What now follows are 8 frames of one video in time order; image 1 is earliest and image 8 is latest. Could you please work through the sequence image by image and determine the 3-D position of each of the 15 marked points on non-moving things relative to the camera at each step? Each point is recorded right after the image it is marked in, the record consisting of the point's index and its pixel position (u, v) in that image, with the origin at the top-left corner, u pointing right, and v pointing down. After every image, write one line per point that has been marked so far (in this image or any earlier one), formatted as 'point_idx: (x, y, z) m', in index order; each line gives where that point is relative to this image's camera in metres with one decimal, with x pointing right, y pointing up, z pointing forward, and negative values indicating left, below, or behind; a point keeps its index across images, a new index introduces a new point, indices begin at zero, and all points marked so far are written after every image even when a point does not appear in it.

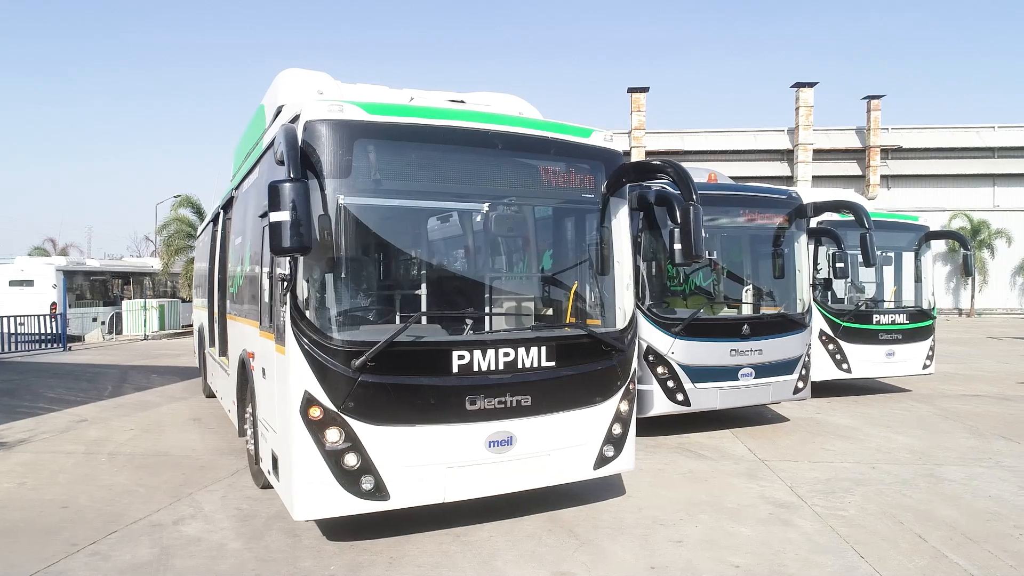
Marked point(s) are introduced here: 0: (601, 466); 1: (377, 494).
0: (+0.6, -1.3, +5.2) m
1: (-0.8, -1.3, +4.4) m
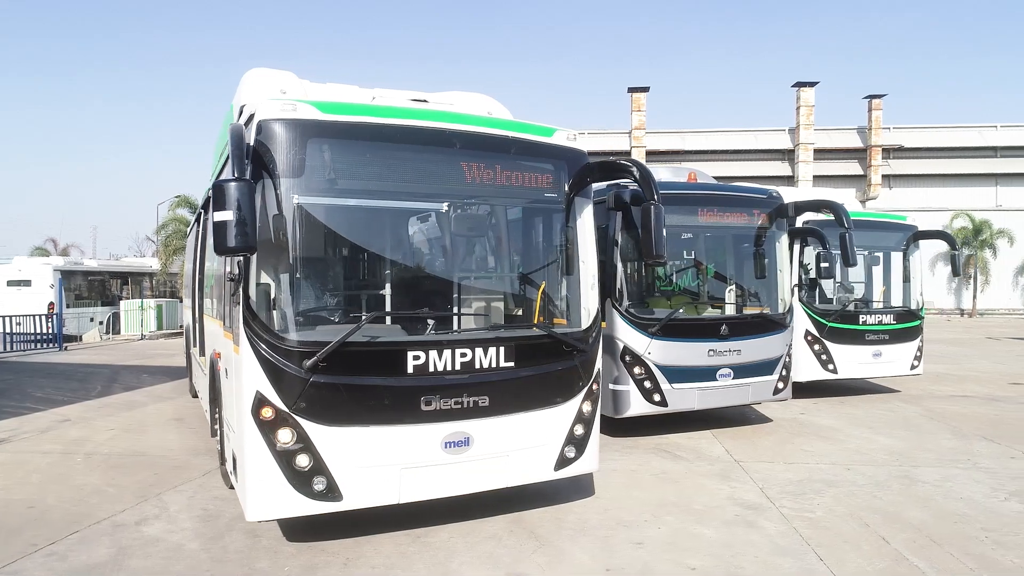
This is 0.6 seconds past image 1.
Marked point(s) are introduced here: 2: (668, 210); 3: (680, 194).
0: (+0.4, -1.3, +5.2) m
1: (-1.1, -1.3, +4.4) m
2: (+1.9, +0.9, +8.3) m
3: (+2.0, +1.1, +8.4) m
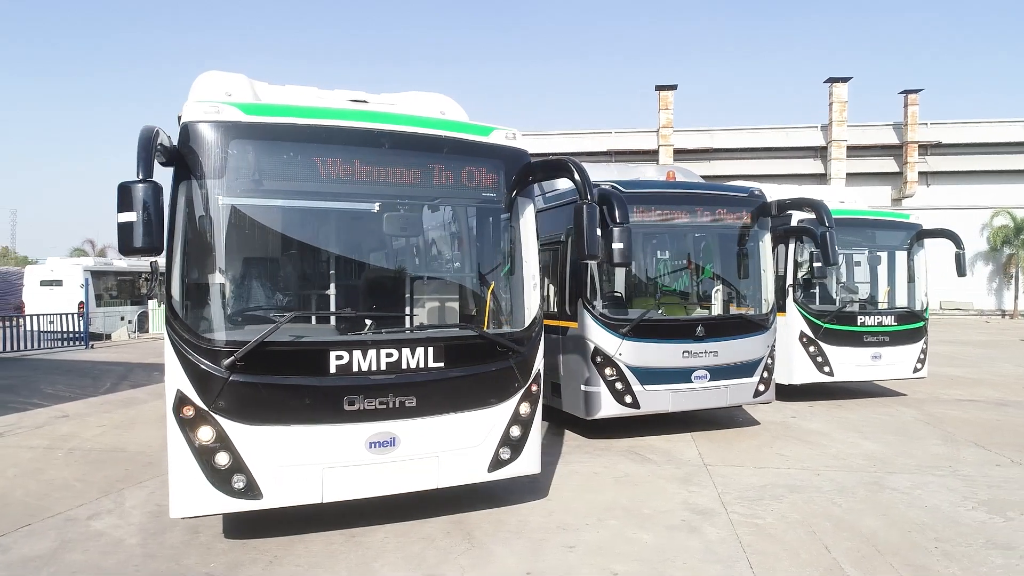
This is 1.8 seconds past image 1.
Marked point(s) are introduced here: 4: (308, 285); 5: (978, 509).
0: (-0.1, -1.3, +5.1) m
1: (-1.6, -1.3, +4.5) m
2: (+1.6, +0.9, +8.2) m
3: (+1.7, +1.1, +8.2) m
4: (-1.3, 0.0, +4.9) m
5: (+3.7, -1.8, +5.8) m
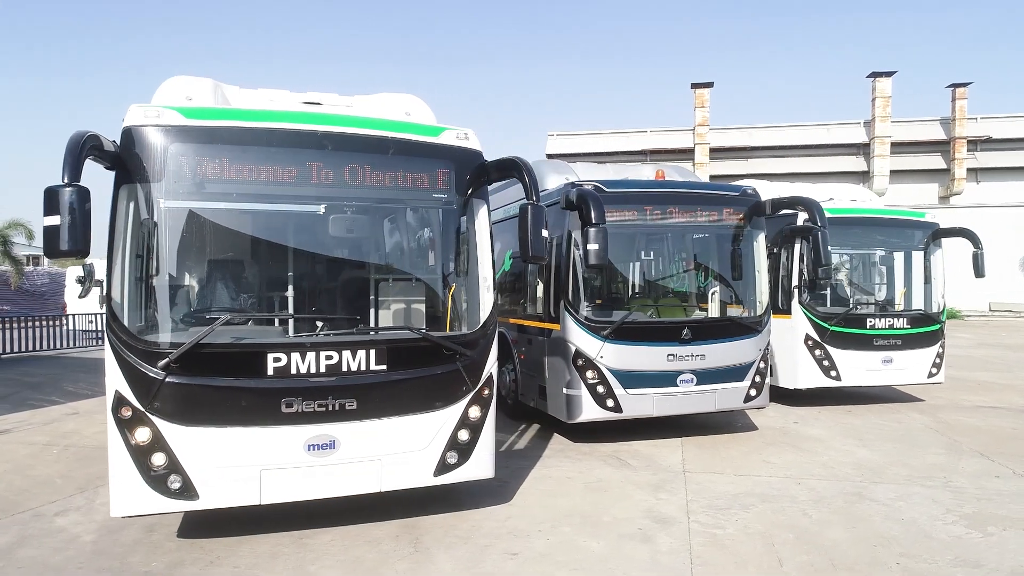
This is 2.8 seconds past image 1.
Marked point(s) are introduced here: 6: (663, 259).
0: (-0.5, -1.3, +5.1) m
1: (-2.0, -1.3, +4.5) m
2: (+1.4, +0.9, +8.0) m
3: (+1.5, +1.1, +8.1) m
4: (-1.7, 0.0, +4.9) m
5: (+3.4, -1.8, +5.5) m
6: (+1.7, +0.3, +8.1) m
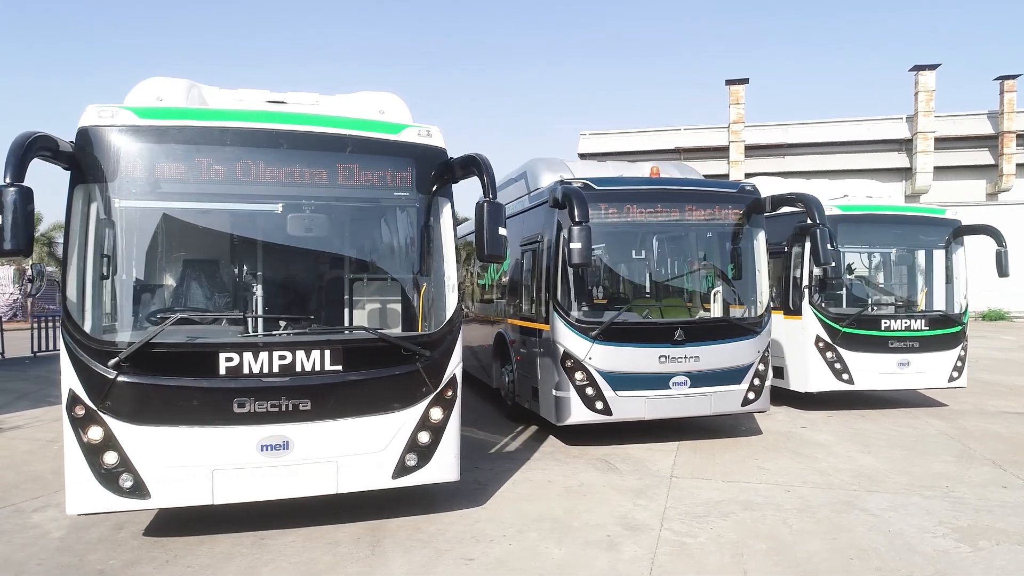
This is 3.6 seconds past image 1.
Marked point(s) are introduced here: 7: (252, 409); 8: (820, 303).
0: (-0.8, -1.3, +5.0) m
1: (-2.3, -1.3, +4.5) m
2: (+1.3, +0.9, +7.8) m
3: (+1.4, +1.1, +7.9) m
4: (-2.0, 0.0, +4.9) m
5: (+3.1, -1.8, +5.2) m
6: (+1.6, +0.3, +7.9) m
7: (-1.7, -0.8, +4.6) m
8: (+4.2, -0.2, +9.9) m
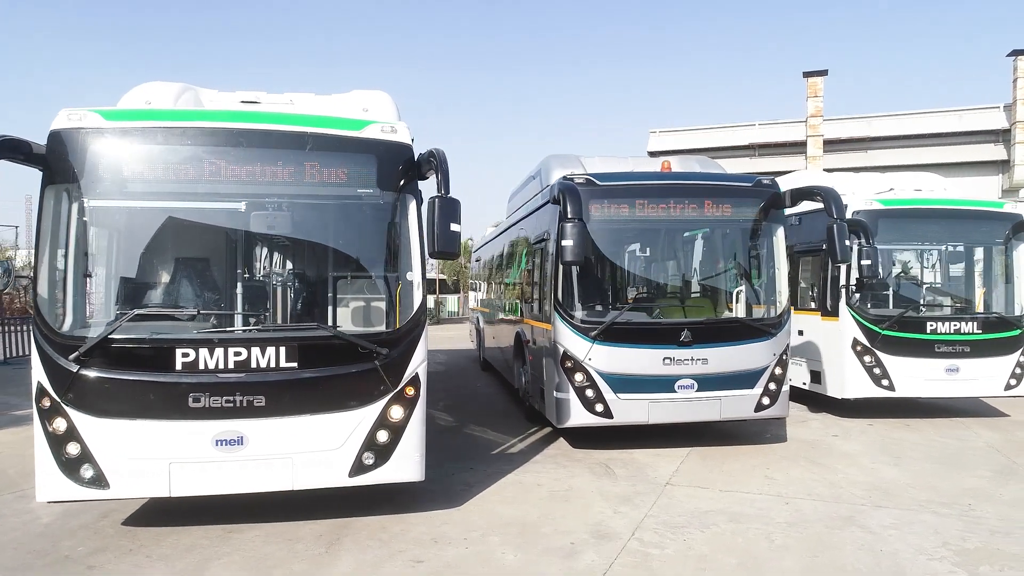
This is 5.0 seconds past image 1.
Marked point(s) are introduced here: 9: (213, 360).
0: (-1.0, -1.3, +5.0) m
1: (-2.7, -1.2, +4.6) m
2: (+1.3, +0.9, +7.5) m
3: (+1.4, +1.1, +7.6) m
4: (-2.3, 0.0, +5.0) m
5: (+2.8, -1.8, +4.7) m
6: (+1.6, +0.3, +7.6) m
7: (-2.0, -0.8, +4.7) m
8: (+4.4, -0.2, +9.3) m
9: (-1.9, -0.5, +4.7) m
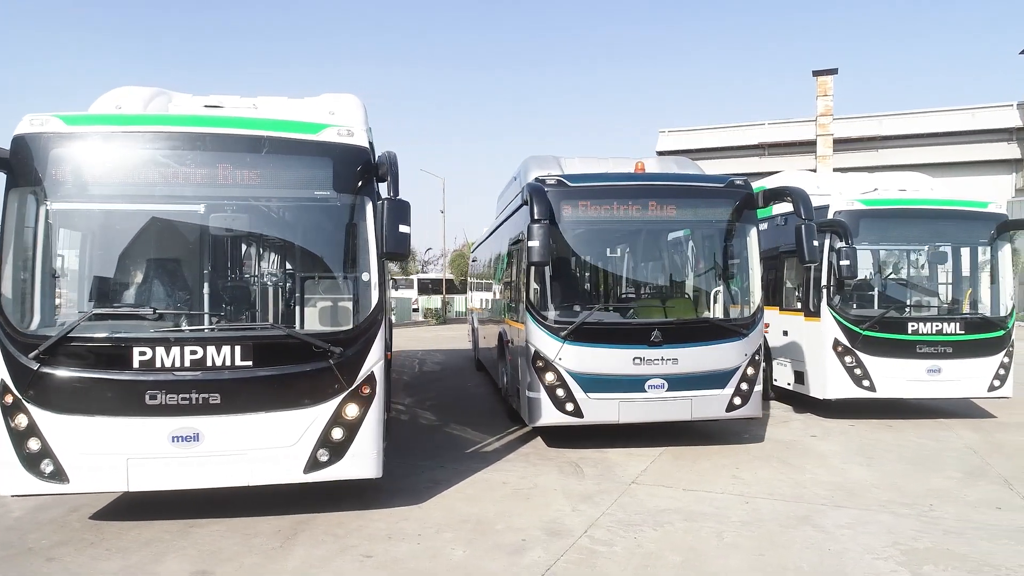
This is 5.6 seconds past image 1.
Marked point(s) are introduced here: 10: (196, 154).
0: (-1.4, -1.3, +5.1) m
1: (-3.0, -1.2, +4.8) m
2: (+1.0, +0.9, +7.6) m
3: (+1.1, +1.1, +7.6) m
4: (-2.6, 0.0, +5.1) m
5: (+2.5, -1.8, +4.8) m
6: (+1.4, +0.3, +7.6) m
7: (-2.3, -0.8, +4.8) m
8: (+4.2, -0.2, +9.3) m
9: (-2.3, -0.5, +4.8) m
10: (-2.2, +0.9, +5.1) m
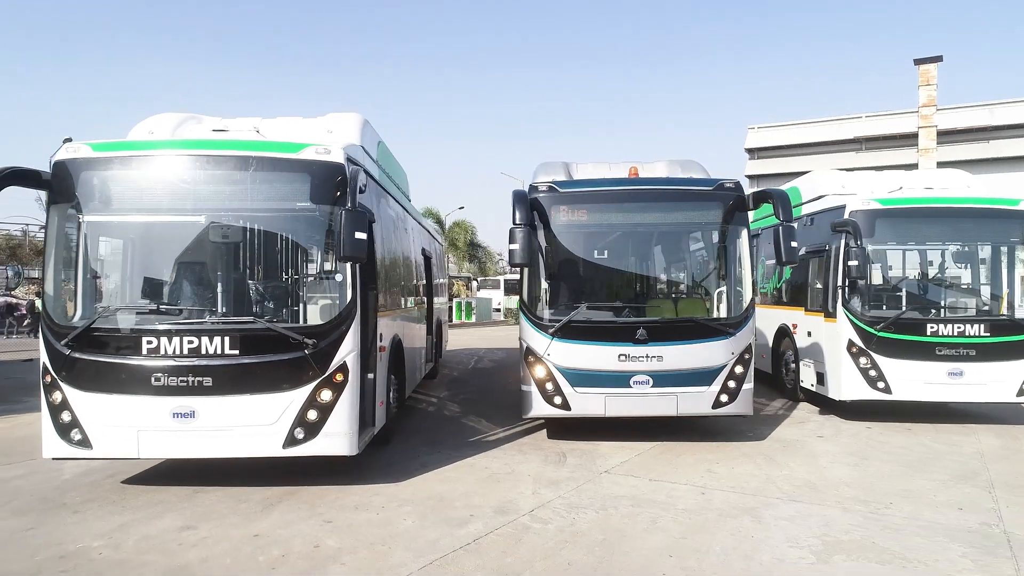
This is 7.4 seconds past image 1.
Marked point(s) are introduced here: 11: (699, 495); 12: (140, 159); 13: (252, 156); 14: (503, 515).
0: (-1.8, -1.3, +5.8) m
1: (-3.4, -1.2, +5.8) m
2: (+1.0, +0.9, +8.0) m
3: (+1.1, +1.1, +8.0) m
4: (-3.0, 0.0, +6.0) m
5: (+2.0, -1.8, +5.0) m
6: (+1.3, +0.3, +7.9) m
7: (-2.7, -0.7, +5.7) m
8: (+4.4, -0.2, +9.2) m
9: (-2.7, -0.5, +5.7) m
10: (-2.6, +0.9, +6.0) m
11: (+1.6, -1.8, +6.2) m
12: (-3.0, +1.1, +6.0) m
13: (-2.1, +1.1, +6.0) m
14: (0.0, -1.8, +5.6) m
